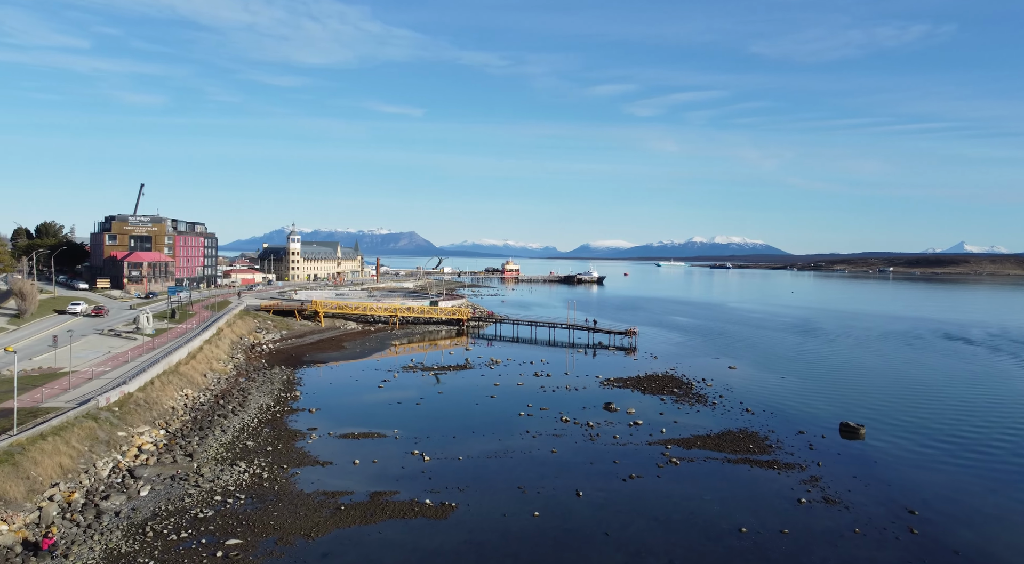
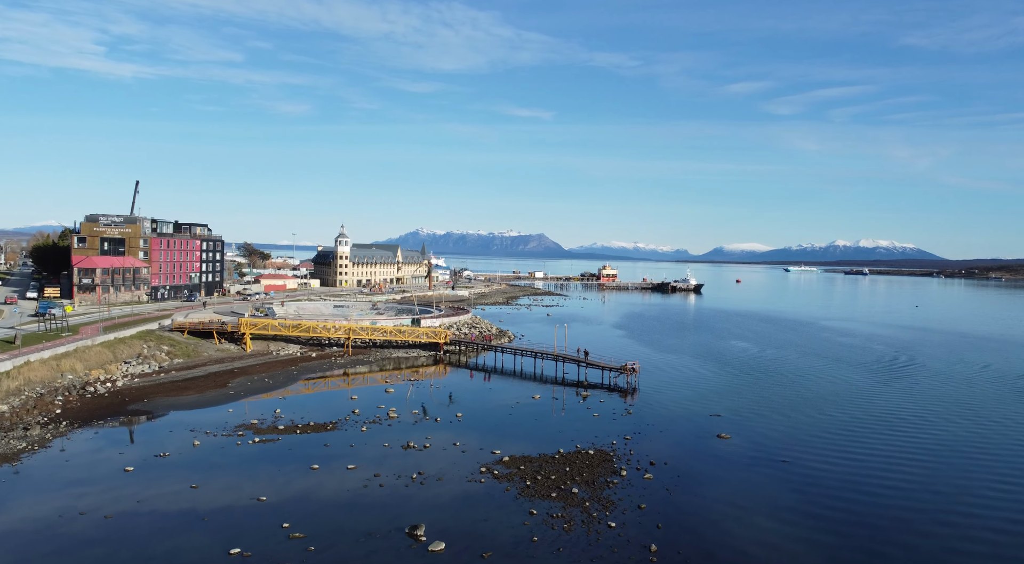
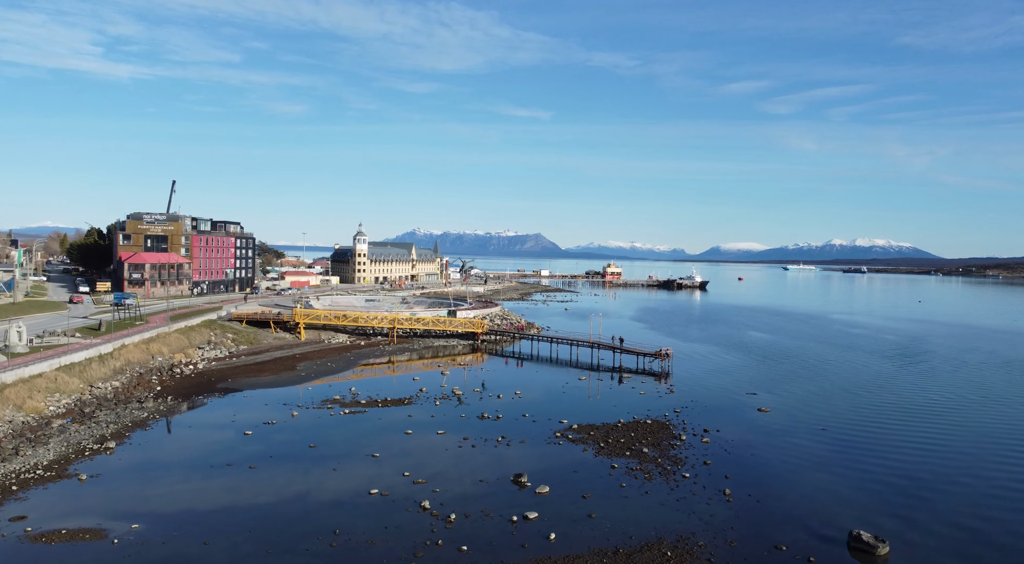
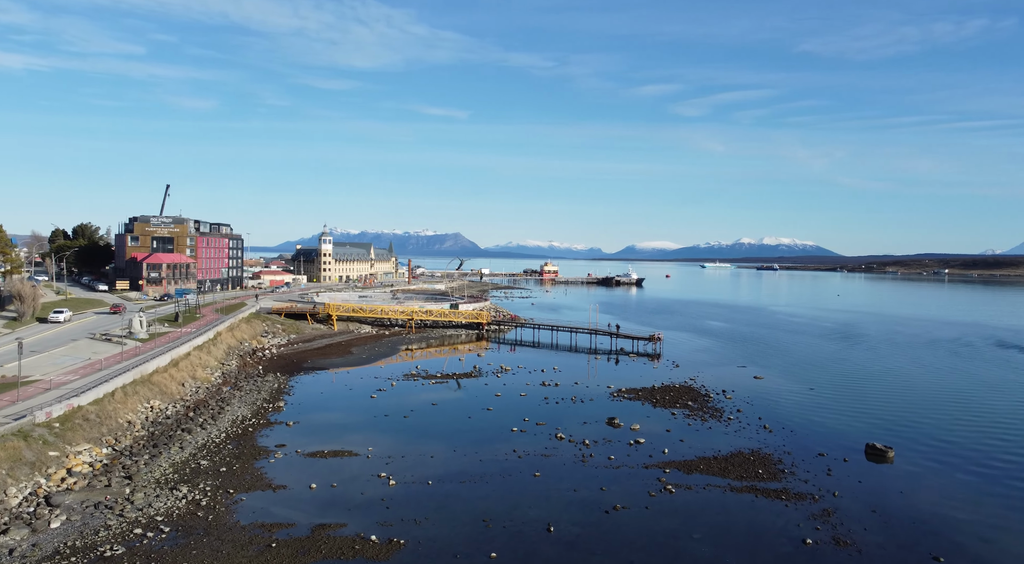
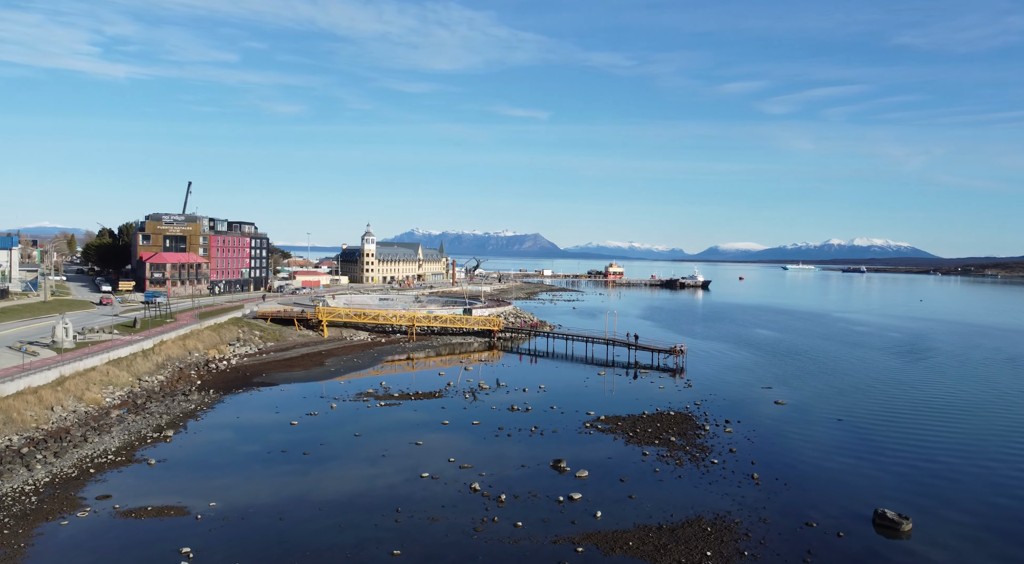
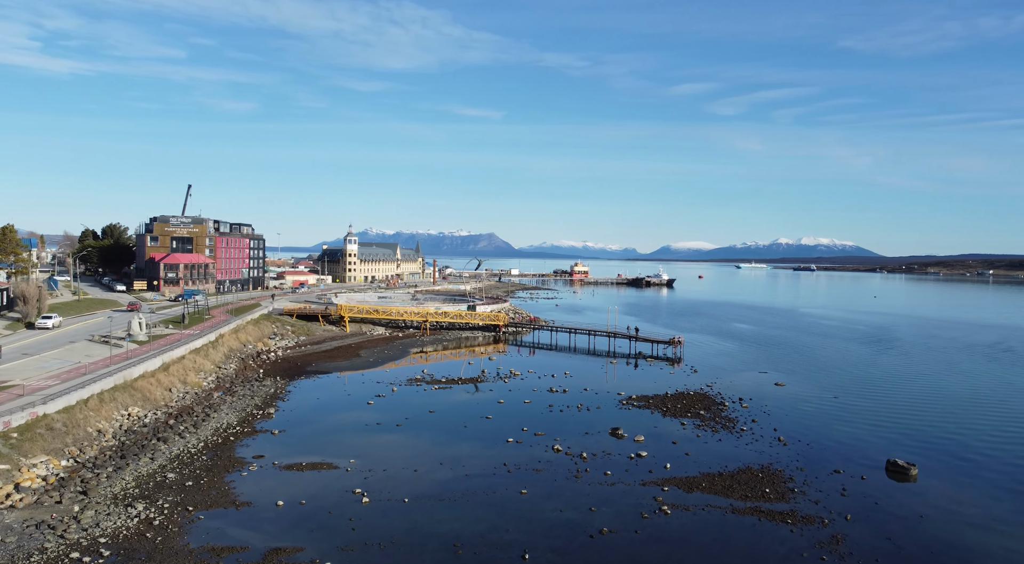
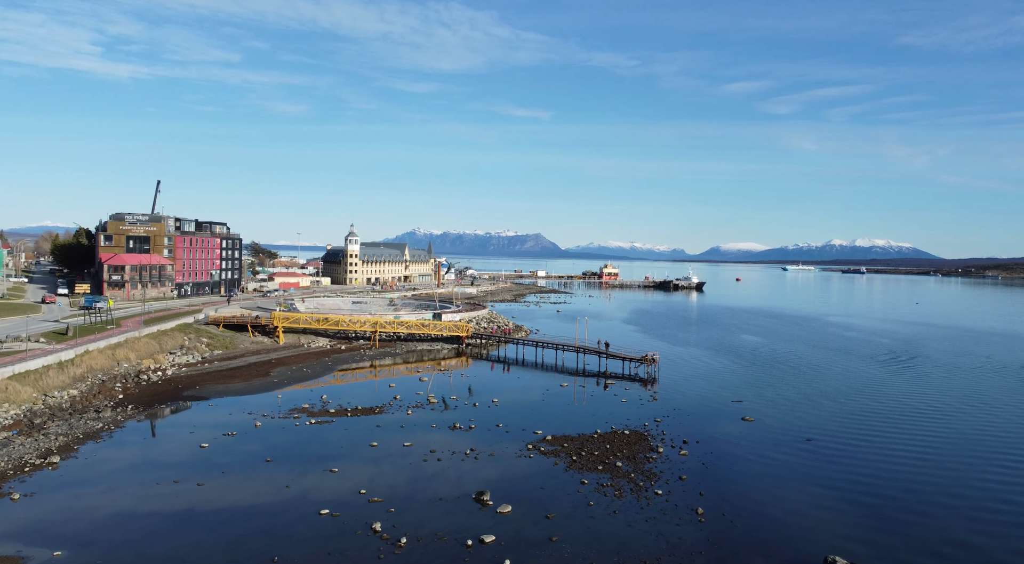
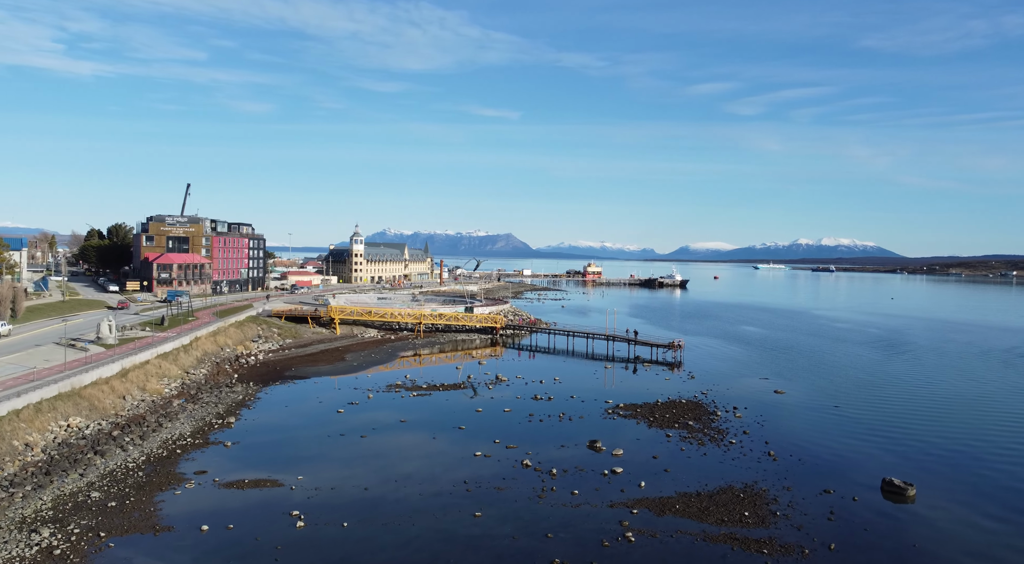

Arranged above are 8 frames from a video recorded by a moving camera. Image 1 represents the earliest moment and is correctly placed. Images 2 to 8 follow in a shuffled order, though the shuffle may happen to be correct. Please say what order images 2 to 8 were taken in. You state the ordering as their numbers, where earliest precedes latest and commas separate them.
4, 6, 8, 5, 3, 7, 2
